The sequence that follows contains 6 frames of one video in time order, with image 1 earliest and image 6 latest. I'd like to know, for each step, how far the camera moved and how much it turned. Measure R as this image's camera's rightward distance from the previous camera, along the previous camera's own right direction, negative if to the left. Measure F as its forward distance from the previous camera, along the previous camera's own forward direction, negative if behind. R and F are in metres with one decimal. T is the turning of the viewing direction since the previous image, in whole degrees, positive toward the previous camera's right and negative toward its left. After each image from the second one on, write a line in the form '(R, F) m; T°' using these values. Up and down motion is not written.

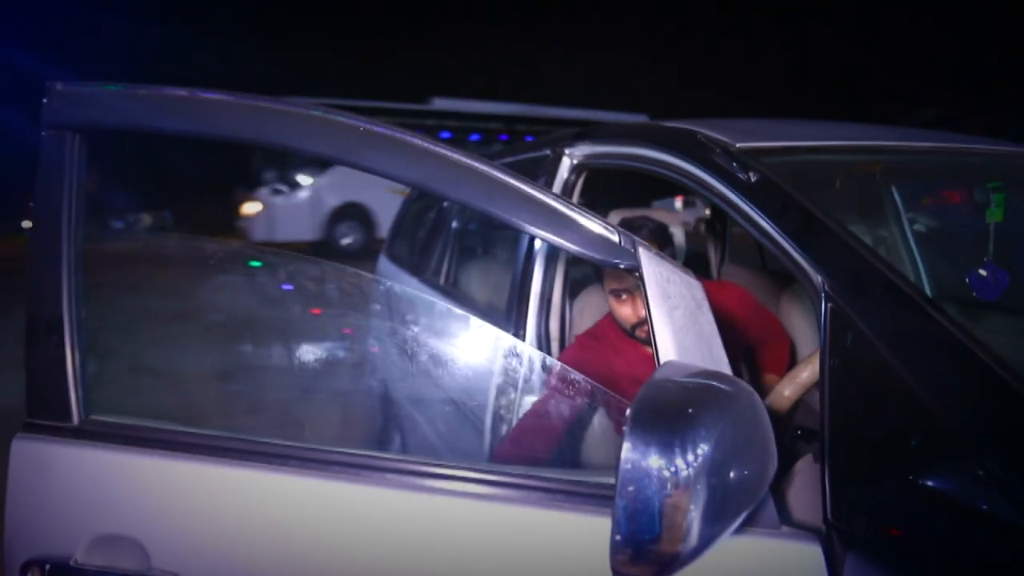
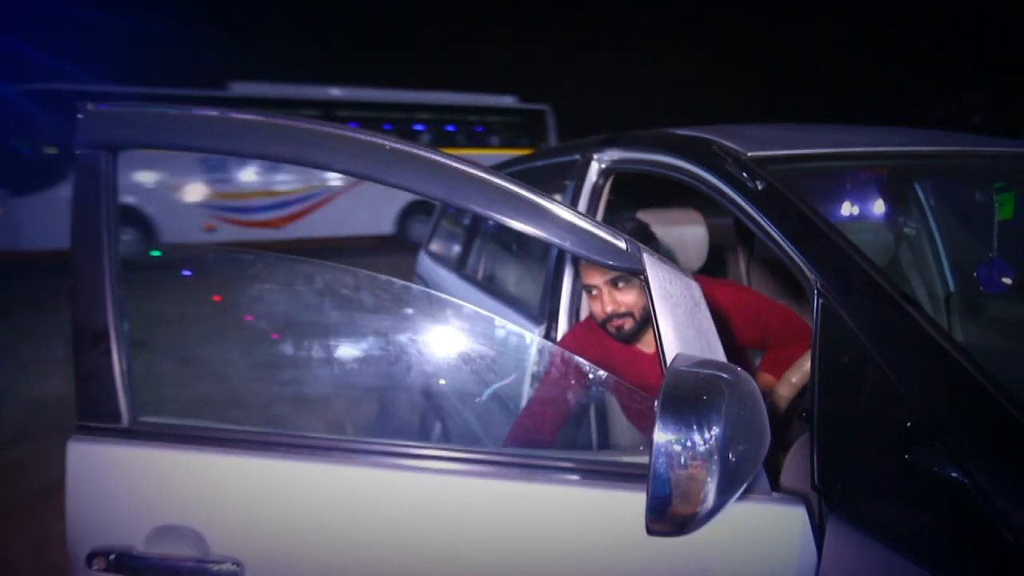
(+0.2, 0.0) m; -8°
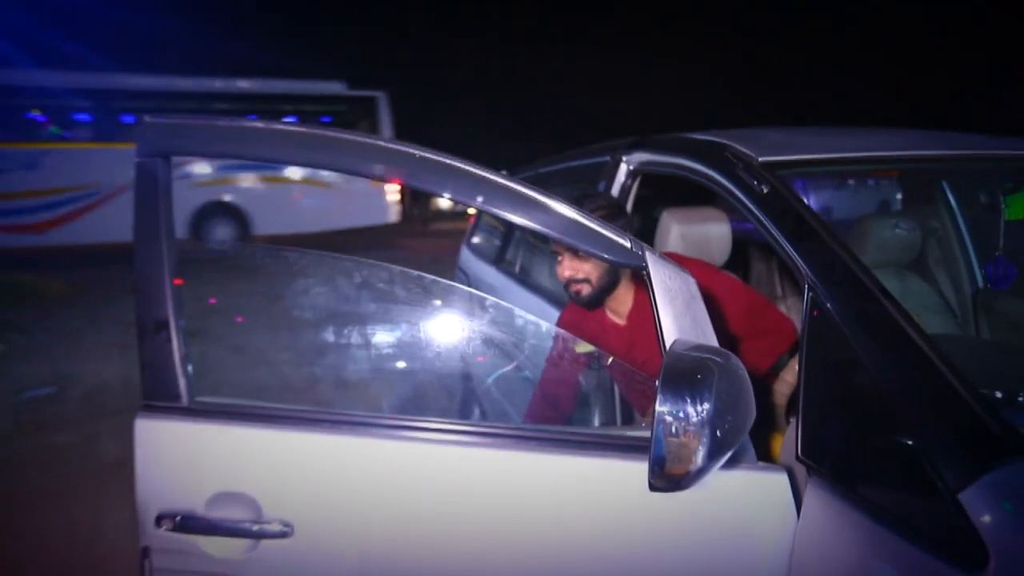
(0.0, -0.1) m; -2°
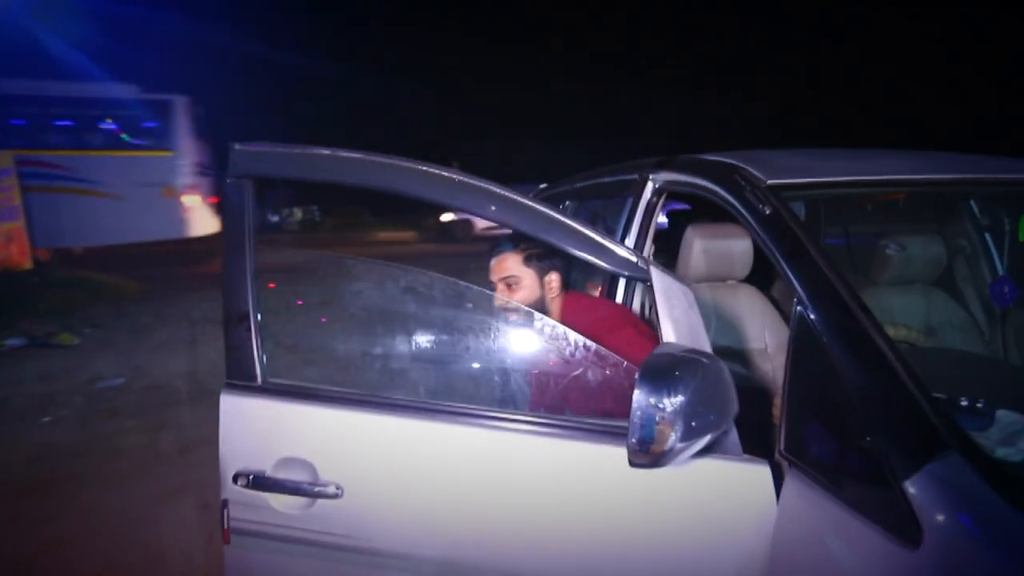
(+0.1, -0.3) m; -4°
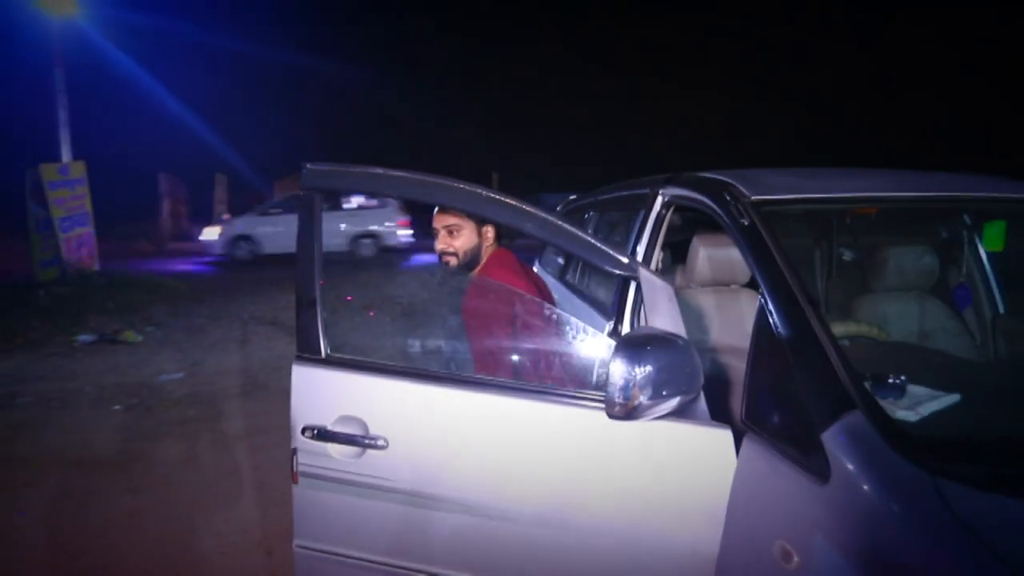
(+0.1, -0.4) m; -3°
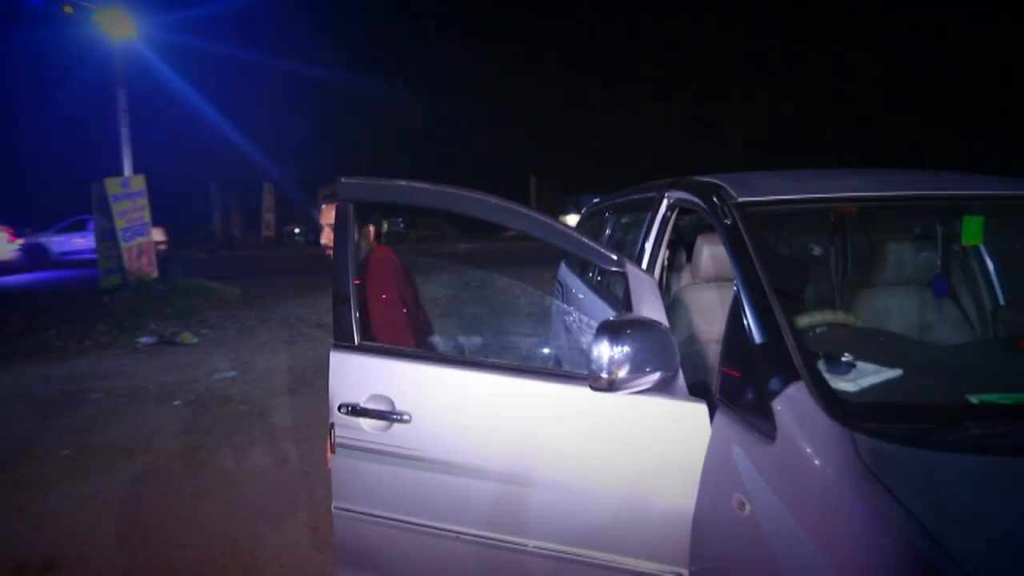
(+0.1, -0.3) m; -3°
